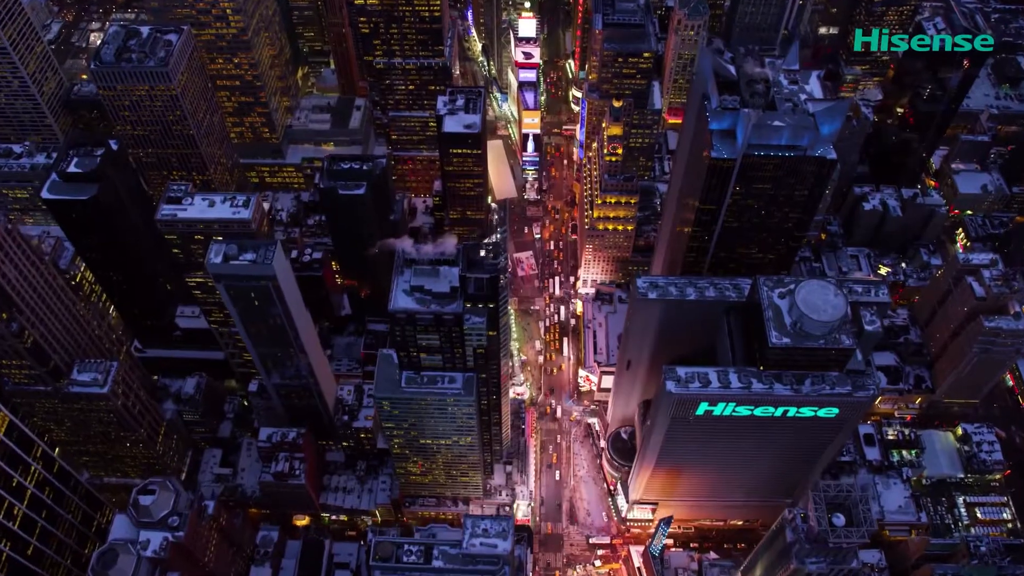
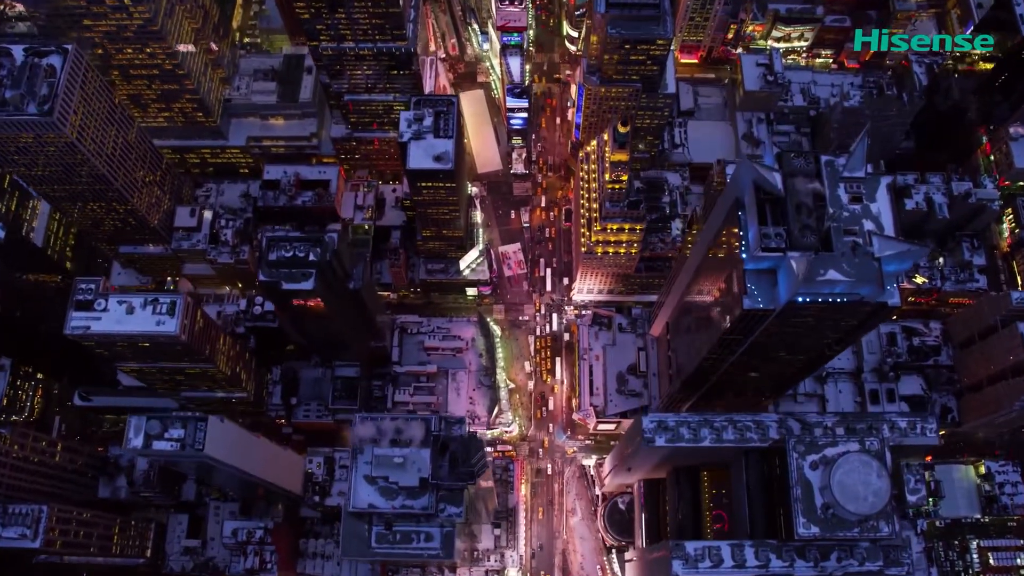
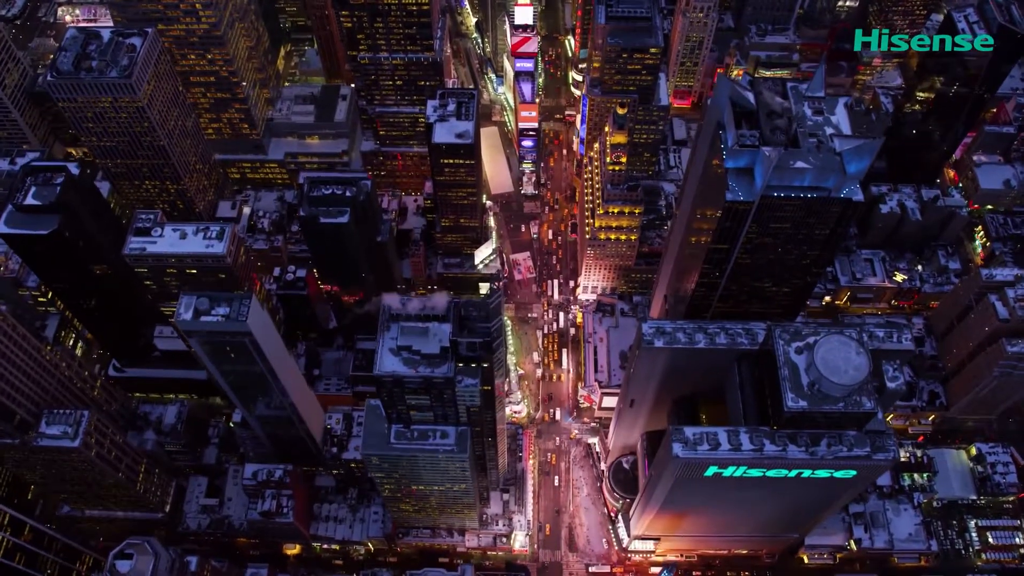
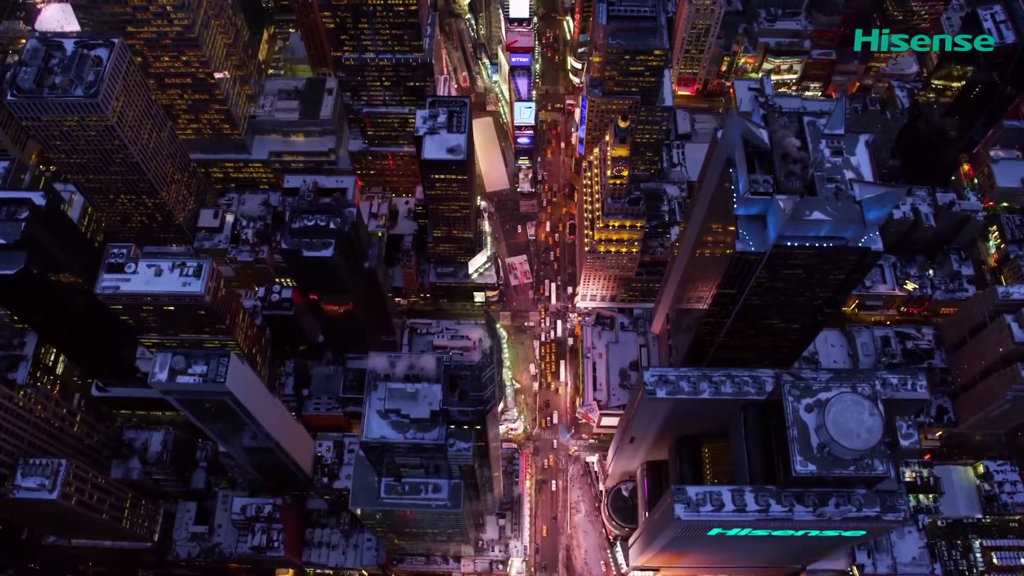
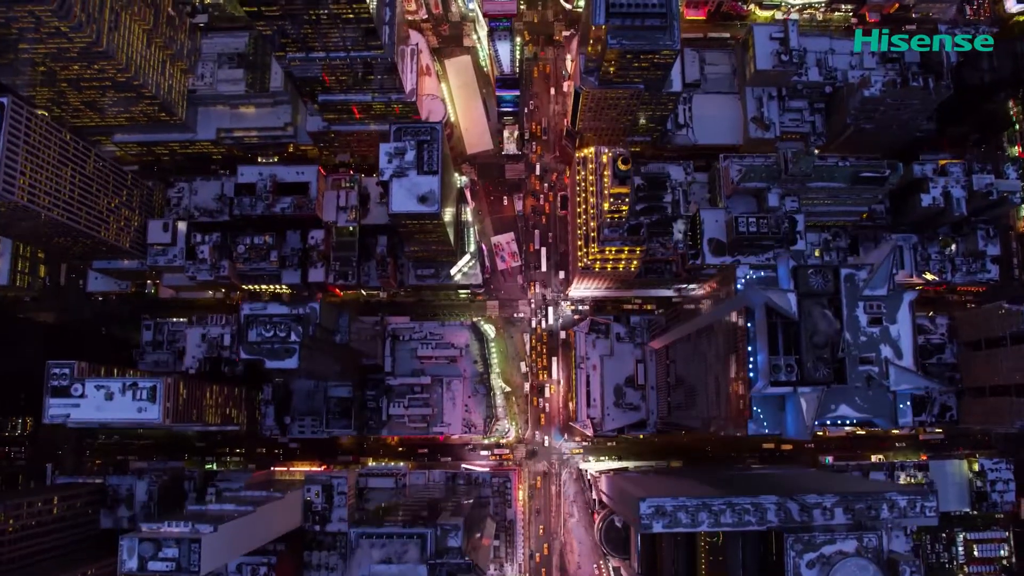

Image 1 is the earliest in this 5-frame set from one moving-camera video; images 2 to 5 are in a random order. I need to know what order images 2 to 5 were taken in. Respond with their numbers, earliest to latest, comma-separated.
3, 4, 2, 5
